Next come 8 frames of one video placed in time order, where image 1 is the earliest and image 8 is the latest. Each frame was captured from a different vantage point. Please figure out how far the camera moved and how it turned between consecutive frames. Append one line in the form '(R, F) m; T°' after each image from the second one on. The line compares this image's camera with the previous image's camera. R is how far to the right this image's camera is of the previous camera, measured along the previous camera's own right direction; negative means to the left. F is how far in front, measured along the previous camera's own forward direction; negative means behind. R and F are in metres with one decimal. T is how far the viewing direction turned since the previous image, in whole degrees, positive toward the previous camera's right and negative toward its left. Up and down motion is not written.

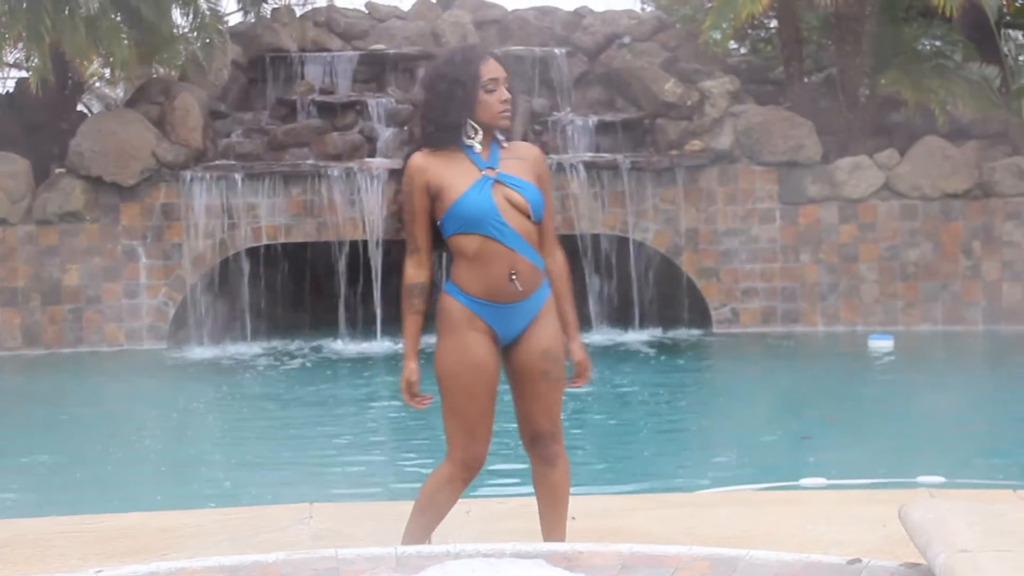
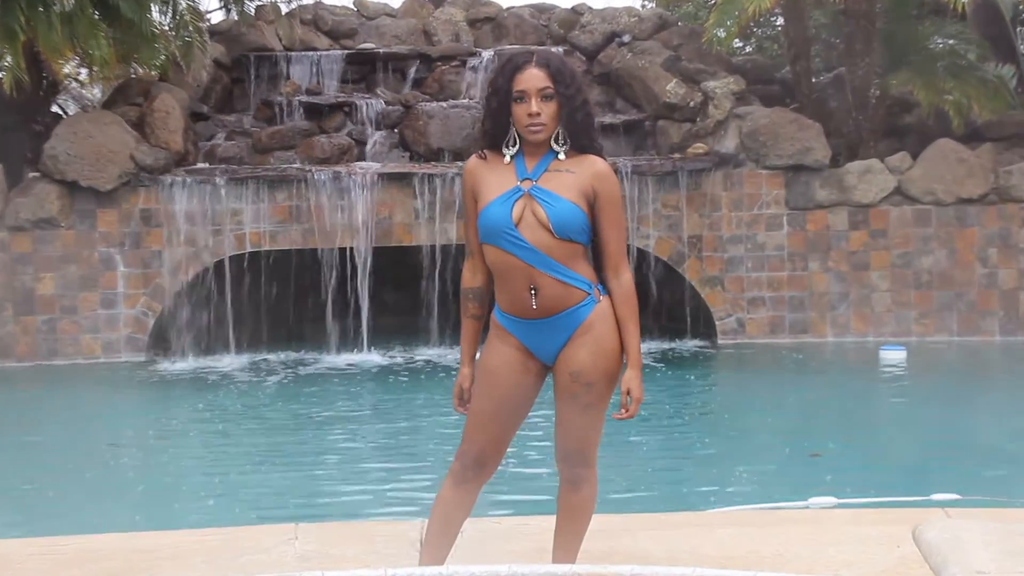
(0.0, +0.5) m; 0°
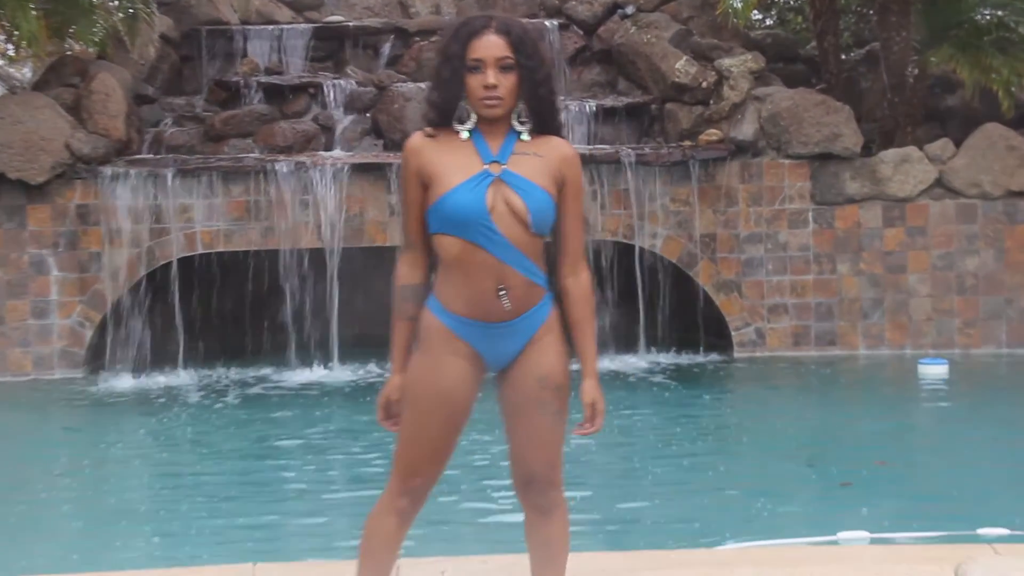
(+0.1, +1.4) m; 0°
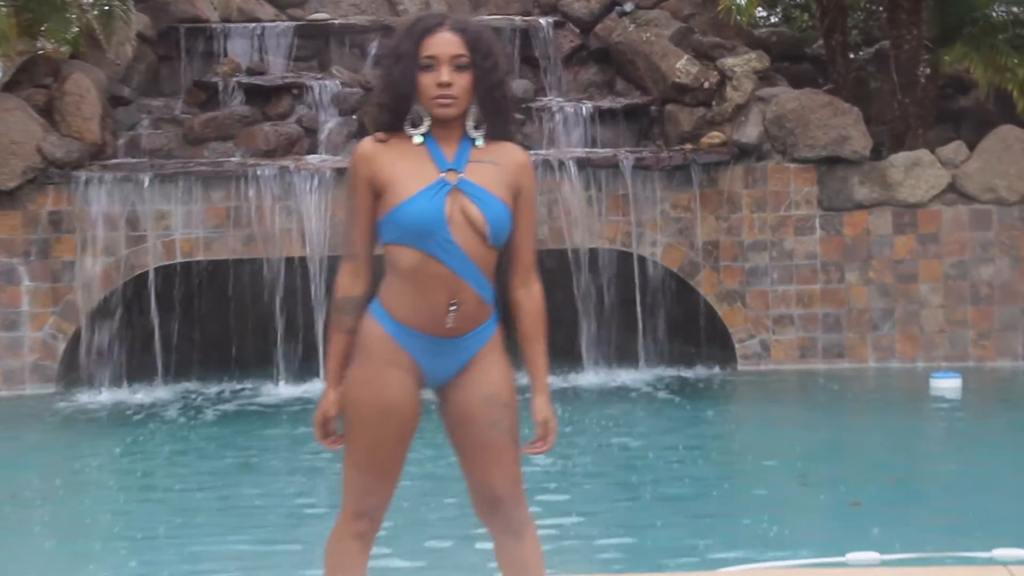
(+0.1, +0.4) m; 0°
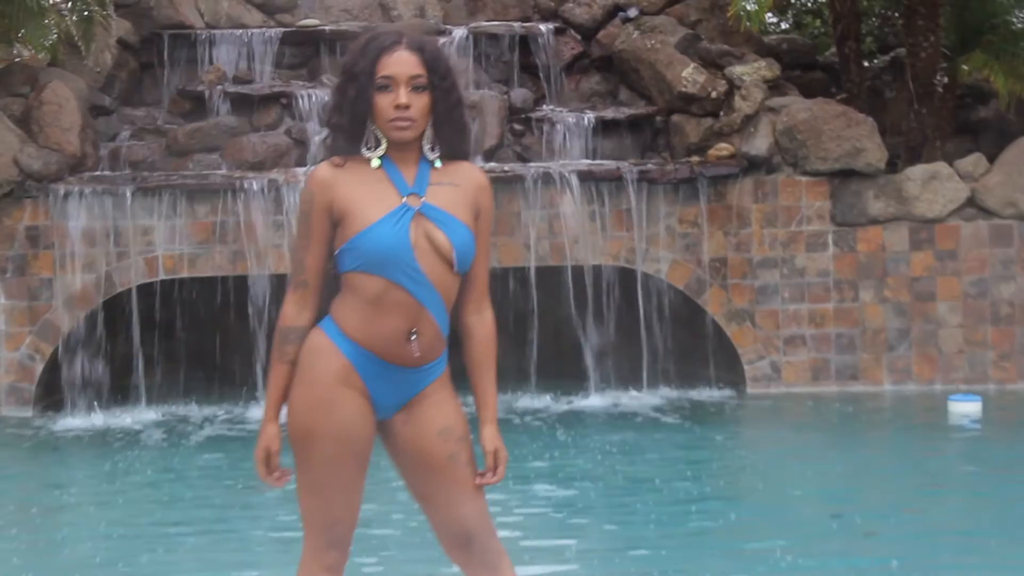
(0.0, +0.4) m; 0°
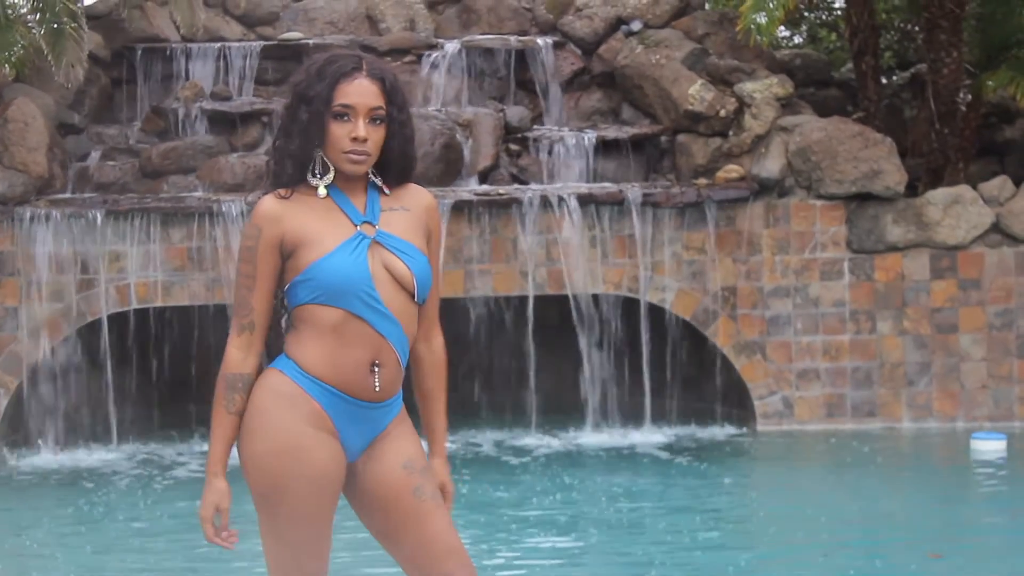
(0.0, +0.6) m; 0°
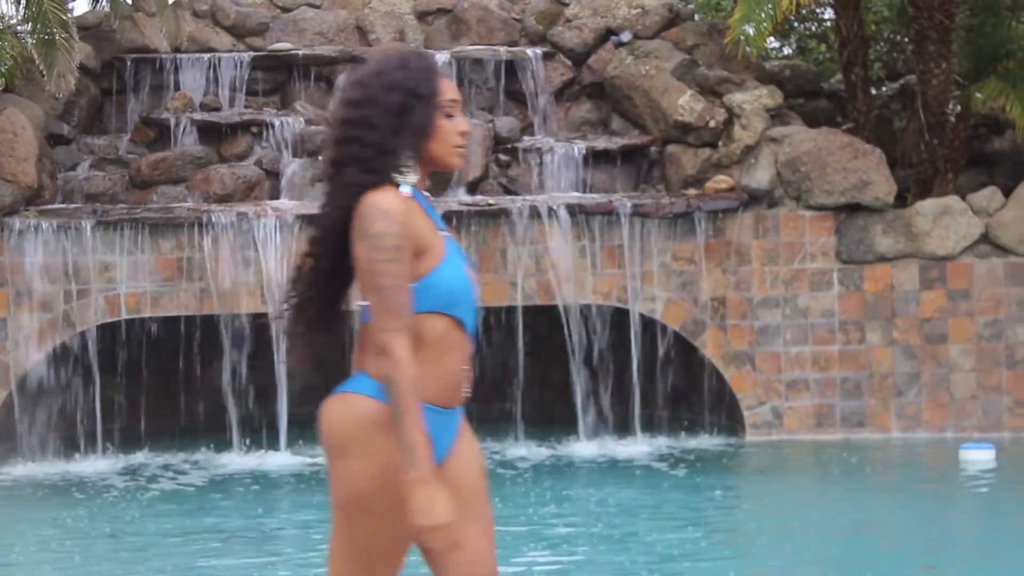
(+0.1, 0.0) m; 0°
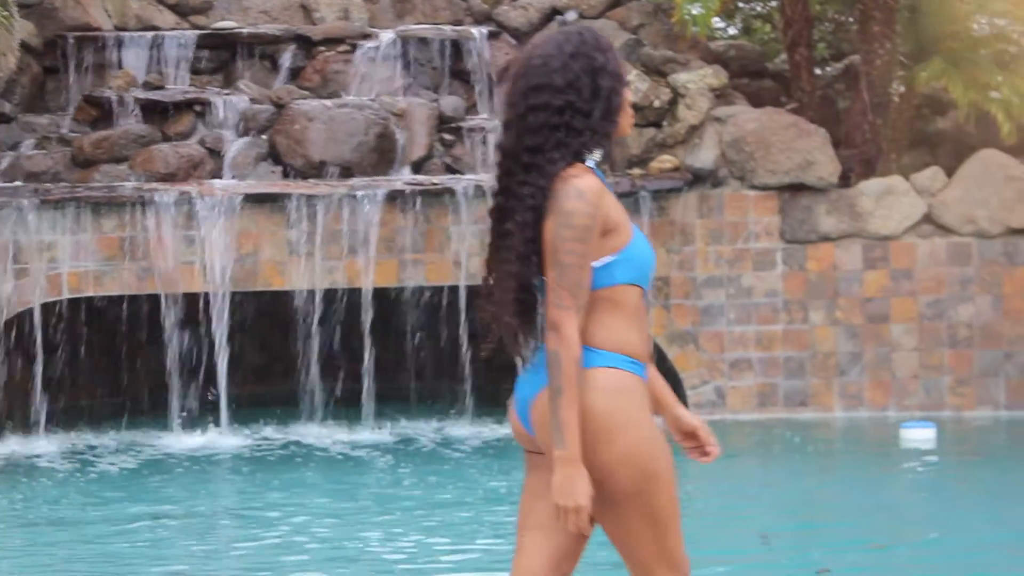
(+0.4, 0.0) m; 0°
